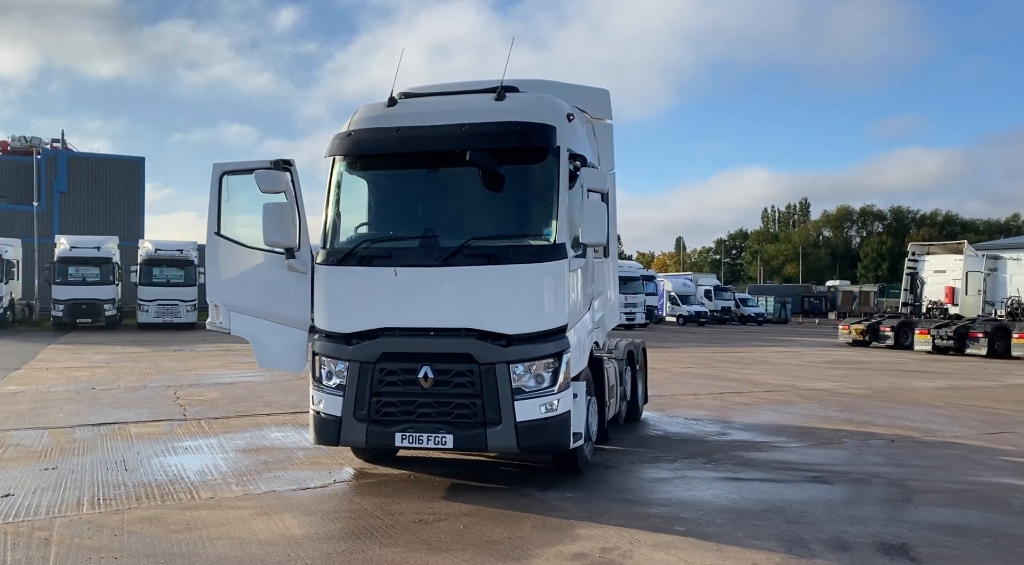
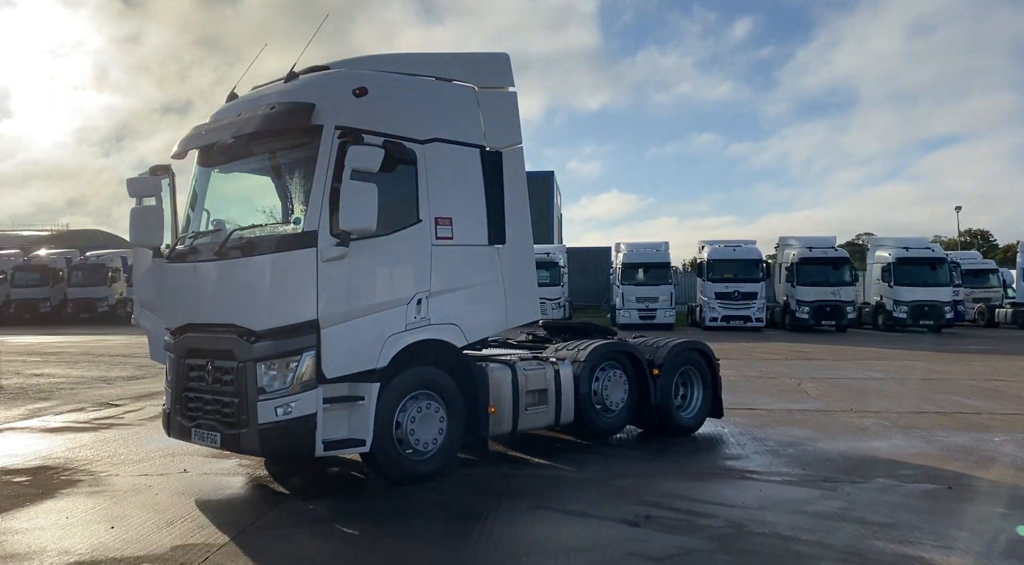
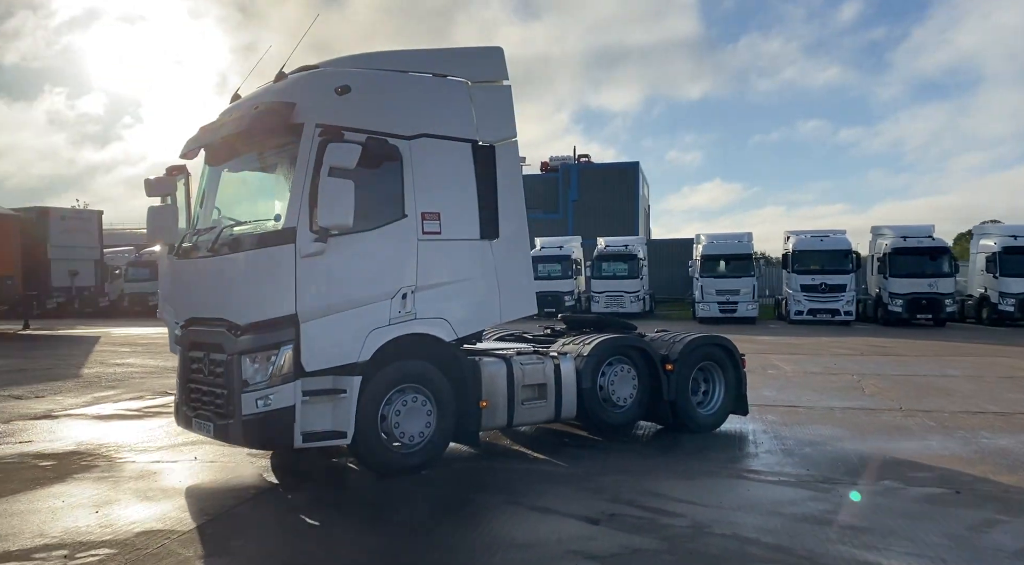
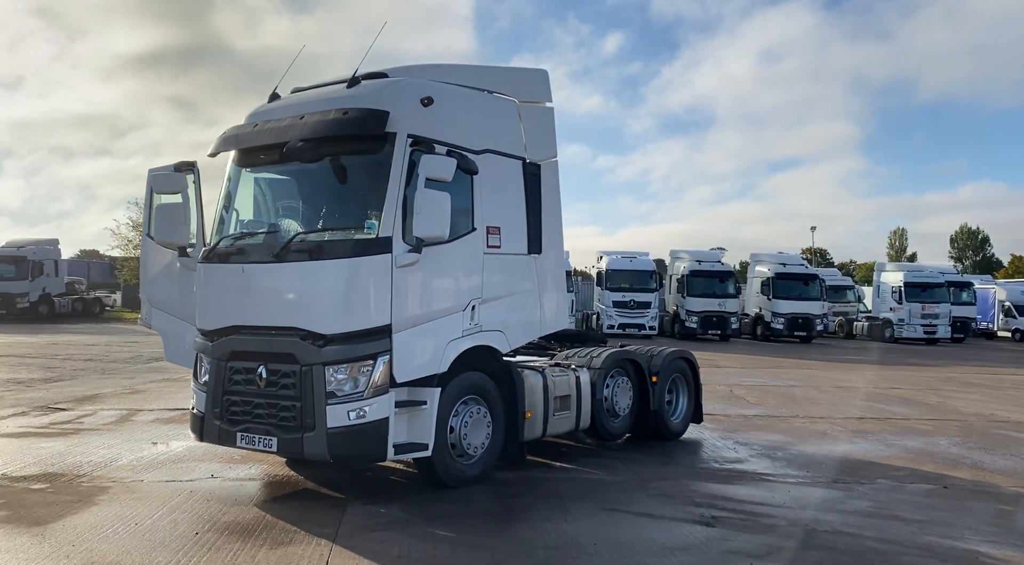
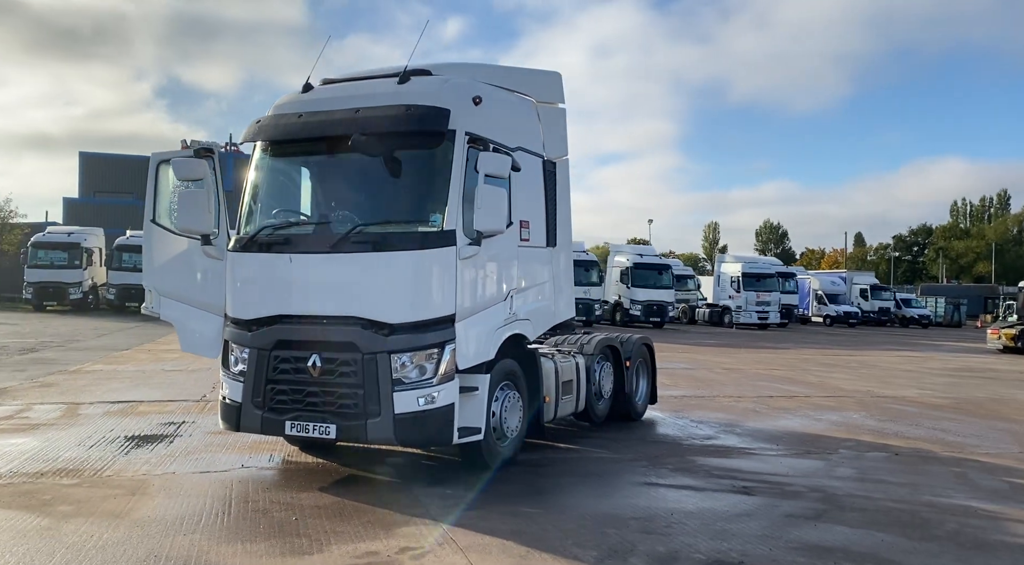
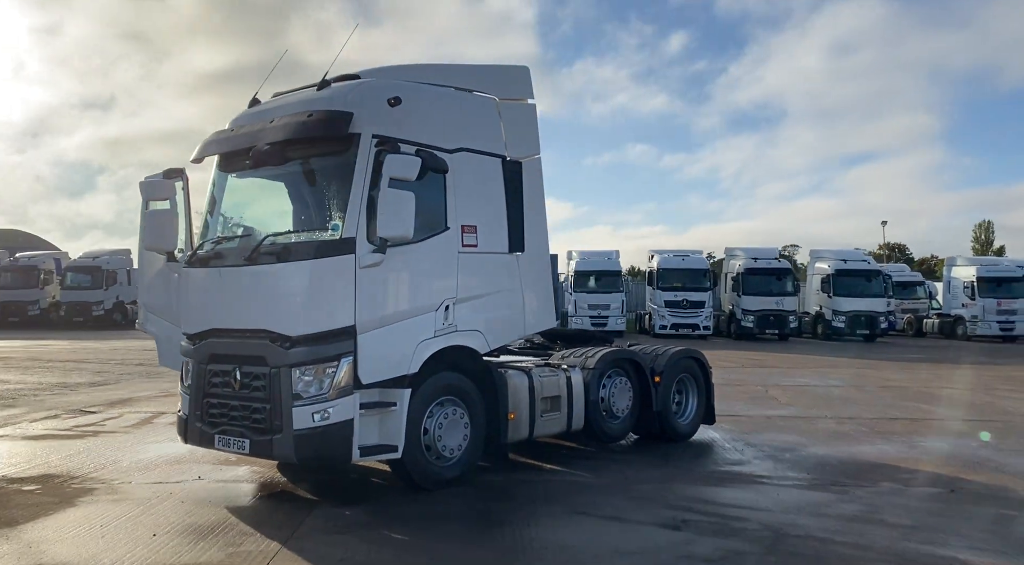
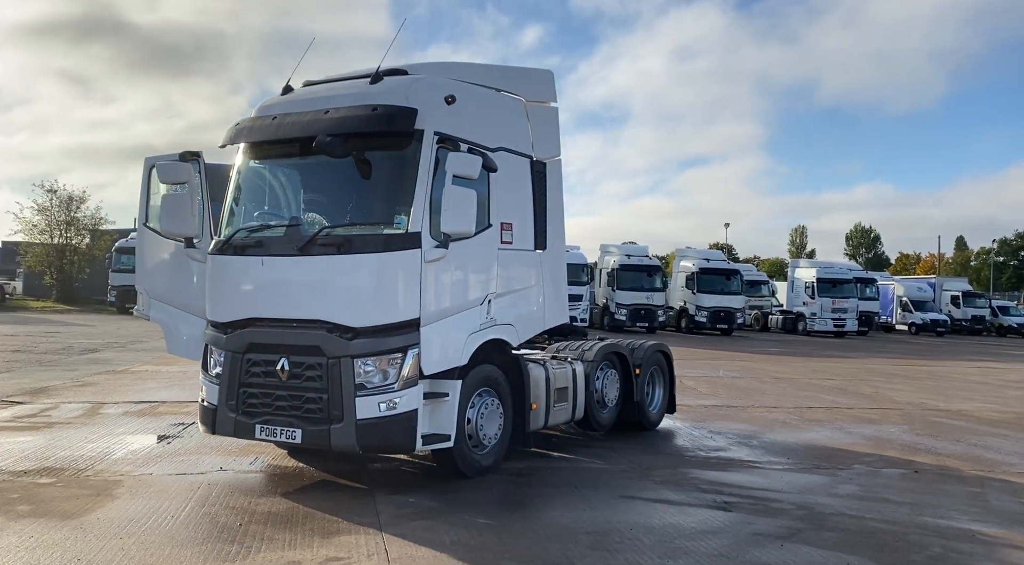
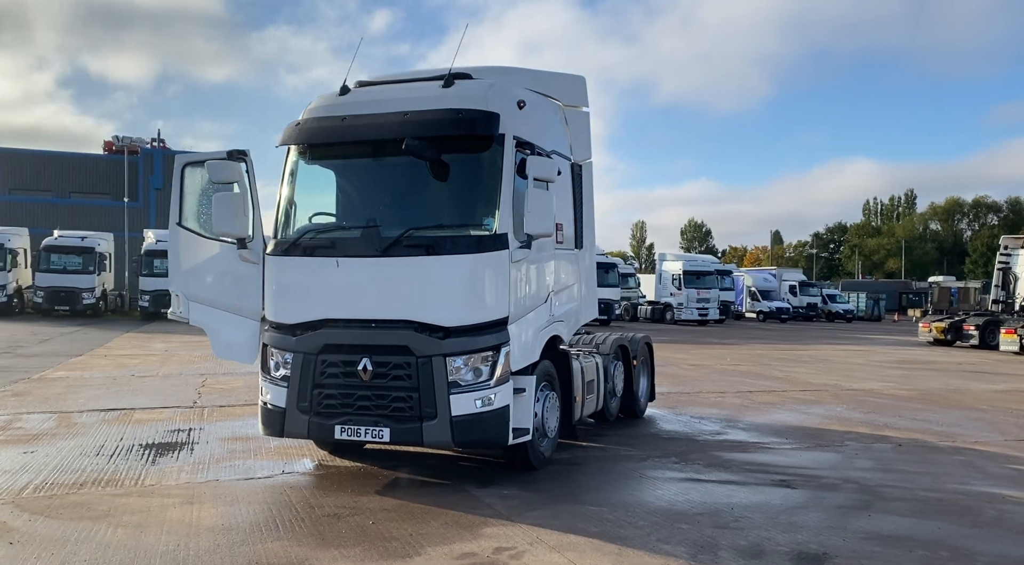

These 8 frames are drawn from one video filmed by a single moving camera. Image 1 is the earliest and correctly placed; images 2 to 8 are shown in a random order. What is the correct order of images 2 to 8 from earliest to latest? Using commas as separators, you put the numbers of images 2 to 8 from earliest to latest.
8, 5, 7, 4, 6, 2, 3
